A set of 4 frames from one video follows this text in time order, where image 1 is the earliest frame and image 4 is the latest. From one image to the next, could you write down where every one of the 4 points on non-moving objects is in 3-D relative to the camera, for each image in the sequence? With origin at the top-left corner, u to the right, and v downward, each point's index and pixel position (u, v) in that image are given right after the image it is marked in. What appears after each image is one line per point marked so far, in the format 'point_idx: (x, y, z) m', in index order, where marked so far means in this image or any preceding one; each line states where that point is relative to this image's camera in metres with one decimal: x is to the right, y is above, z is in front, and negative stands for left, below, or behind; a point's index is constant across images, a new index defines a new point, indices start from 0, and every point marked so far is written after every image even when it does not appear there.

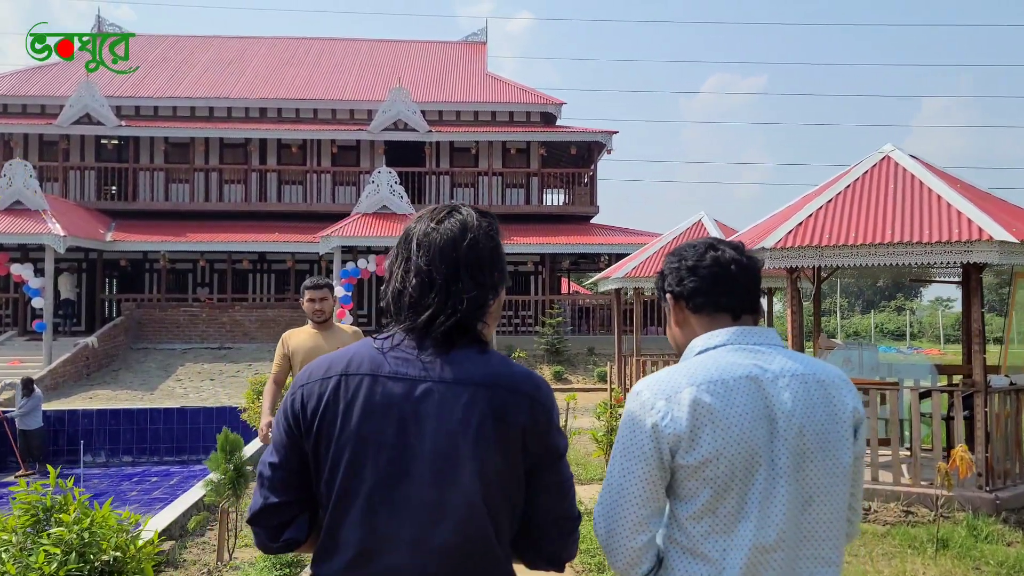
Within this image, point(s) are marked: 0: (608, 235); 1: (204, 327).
0: (+2.4, +1.3, +19.6) m
1: (-7.0, -0.9, +17.4) m
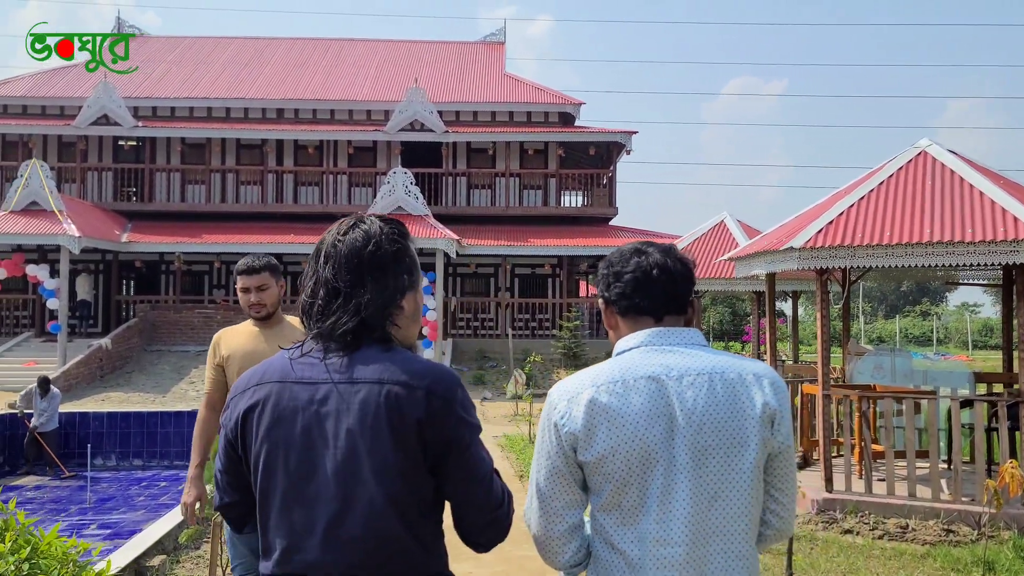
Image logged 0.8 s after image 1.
0: (+2.9, +1.3, +19.2) m
1: (-6.6, -0.9, +17.2) m
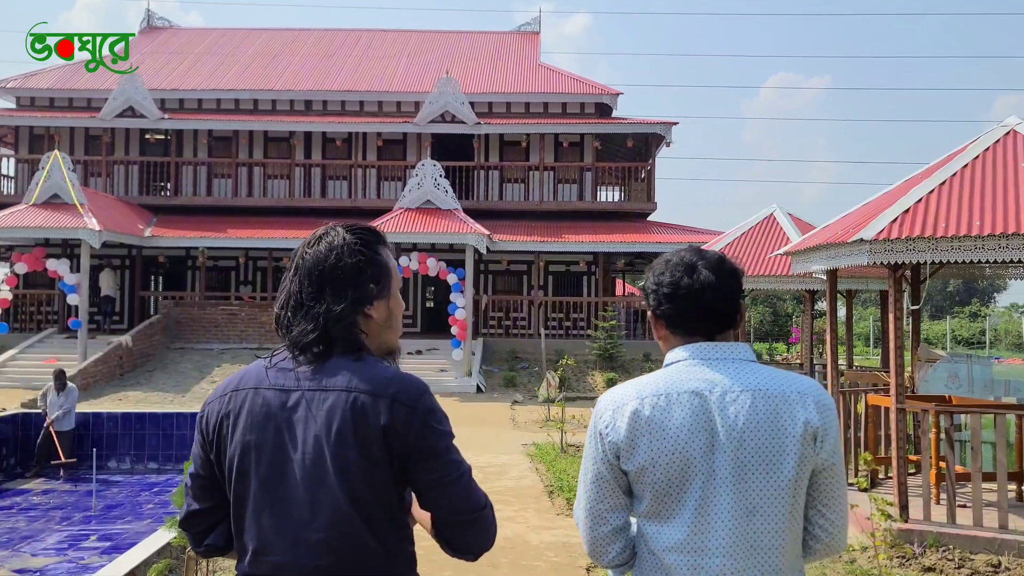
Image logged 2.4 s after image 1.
0: (+3.7, +1.3, +18.3) m
1: (-5.9, -0.8, +16.7) m
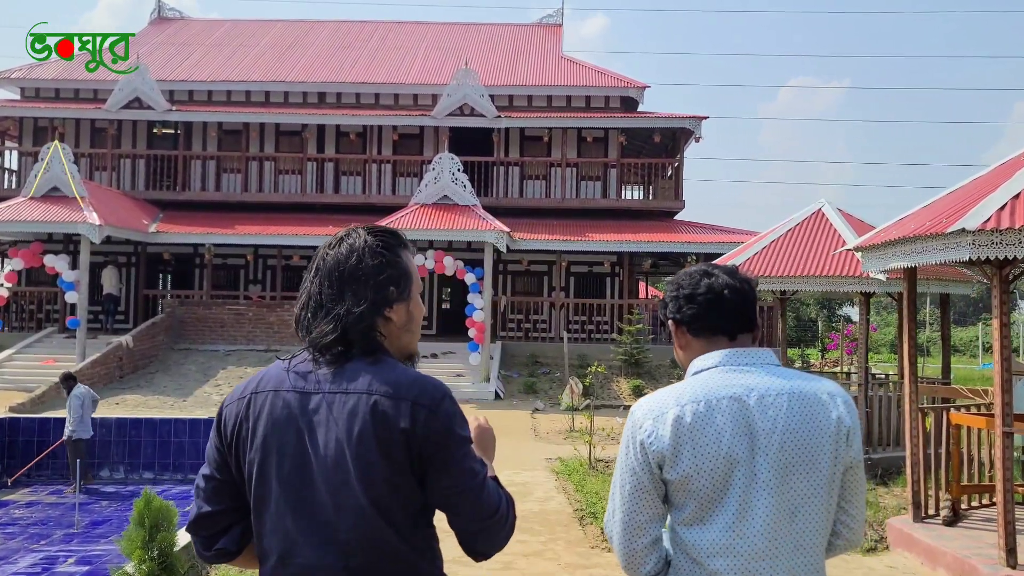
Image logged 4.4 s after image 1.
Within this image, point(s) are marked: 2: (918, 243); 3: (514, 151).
0: (+4.2, +1.2, +17.3) m
1: (-5.5, -0.8, +16.0) m
2: (+3.0, +0.3, +5.7) m
3: (0.0, +3.4, +19.1) m
